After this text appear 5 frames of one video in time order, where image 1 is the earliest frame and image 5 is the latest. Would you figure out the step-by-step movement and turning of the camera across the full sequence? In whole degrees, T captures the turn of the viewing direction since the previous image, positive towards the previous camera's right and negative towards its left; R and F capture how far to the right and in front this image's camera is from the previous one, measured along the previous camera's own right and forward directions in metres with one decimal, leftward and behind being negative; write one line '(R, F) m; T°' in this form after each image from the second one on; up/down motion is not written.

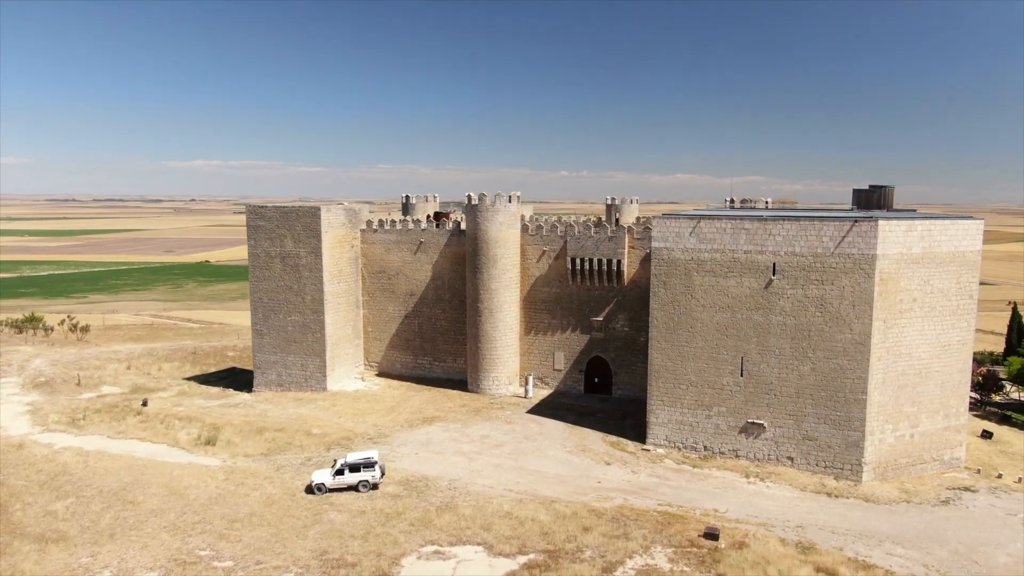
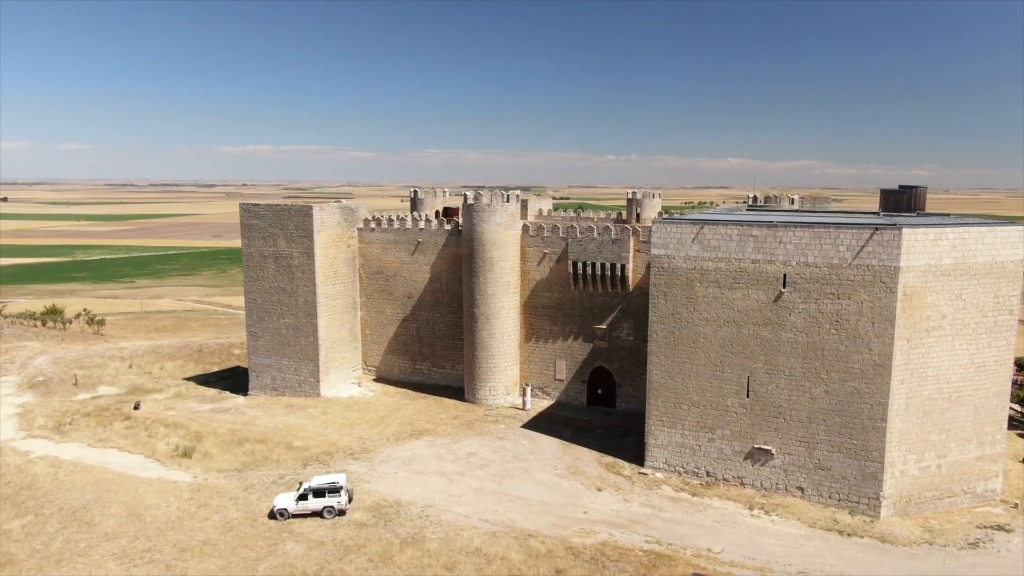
(+1.3, +1.4) m; -3°
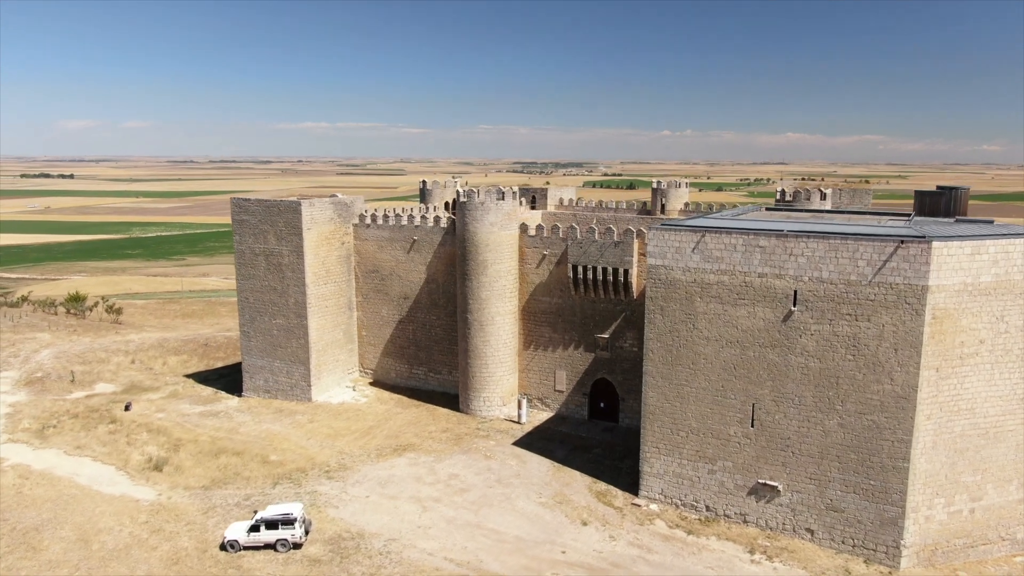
(+1.4, +1.6) m; -3°
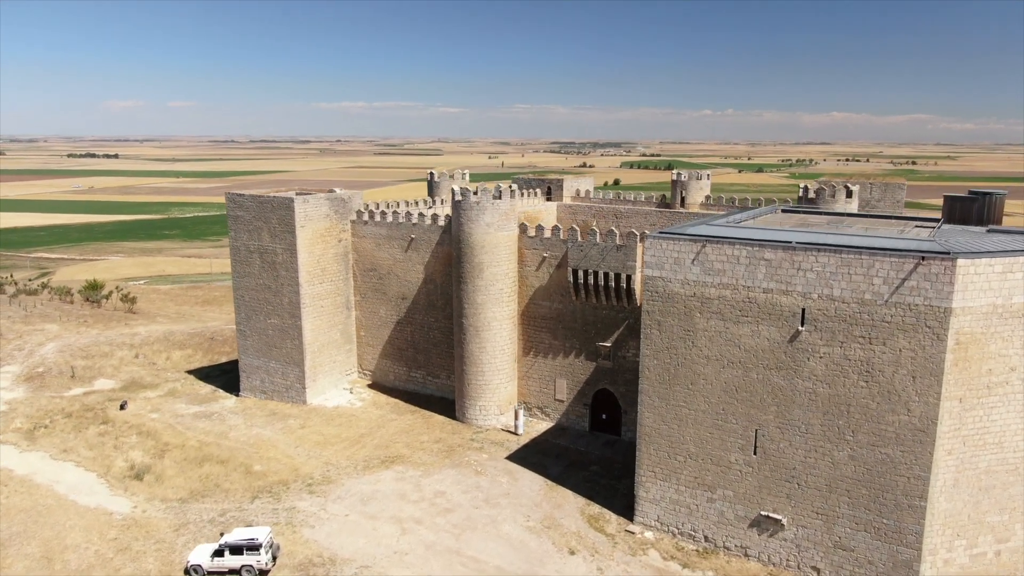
(+0.9, +1.1) m; -2°
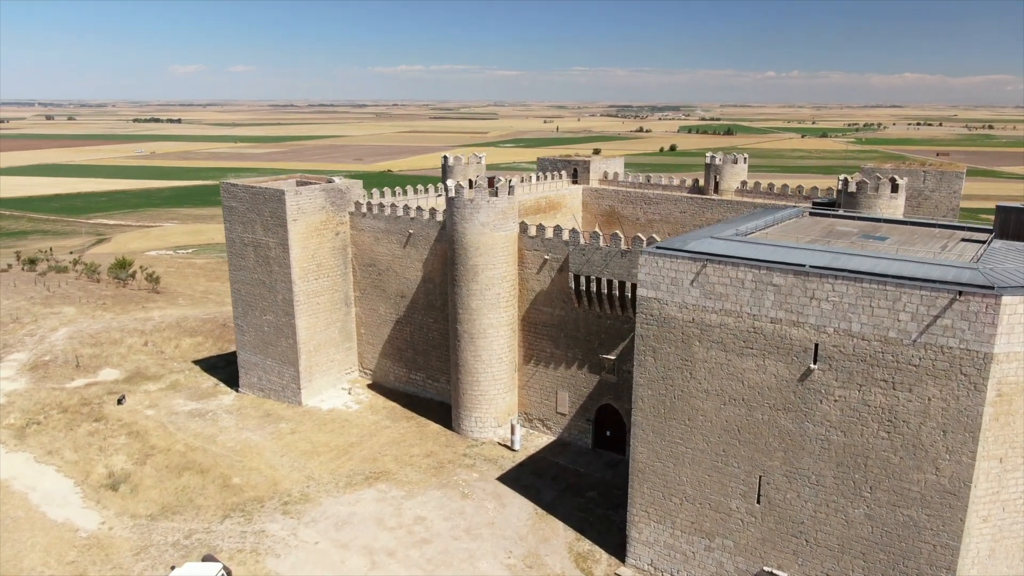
(+1.3, +1.6) m; -4°
